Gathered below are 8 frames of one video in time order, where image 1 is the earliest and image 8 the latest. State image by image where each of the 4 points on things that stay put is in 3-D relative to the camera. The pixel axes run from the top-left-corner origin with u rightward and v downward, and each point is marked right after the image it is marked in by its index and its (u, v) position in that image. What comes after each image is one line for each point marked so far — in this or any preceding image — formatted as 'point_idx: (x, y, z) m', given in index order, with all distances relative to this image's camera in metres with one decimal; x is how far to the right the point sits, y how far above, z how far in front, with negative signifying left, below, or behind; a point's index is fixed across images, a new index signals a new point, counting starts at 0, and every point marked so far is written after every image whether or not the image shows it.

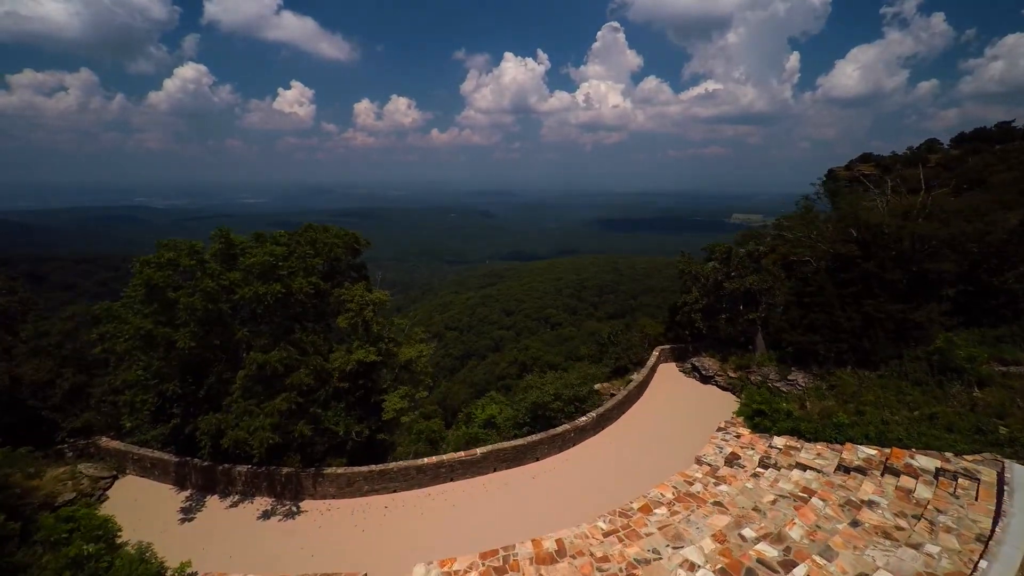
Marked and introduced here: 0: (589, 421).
0: (+2.0, -3.5, +11.5) m
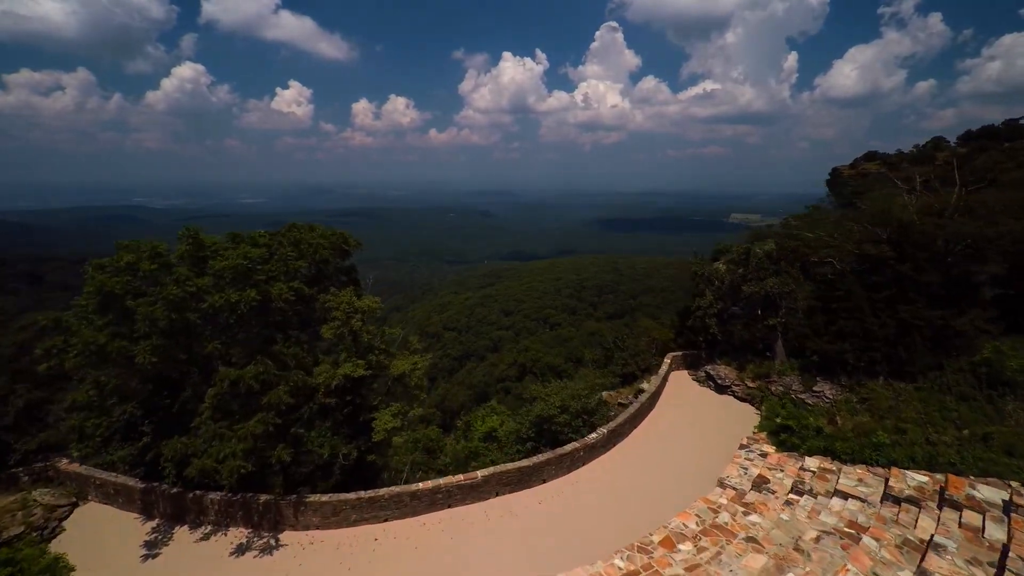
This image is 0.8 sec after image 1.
0: (+2.1, -3.6, +10.5) m
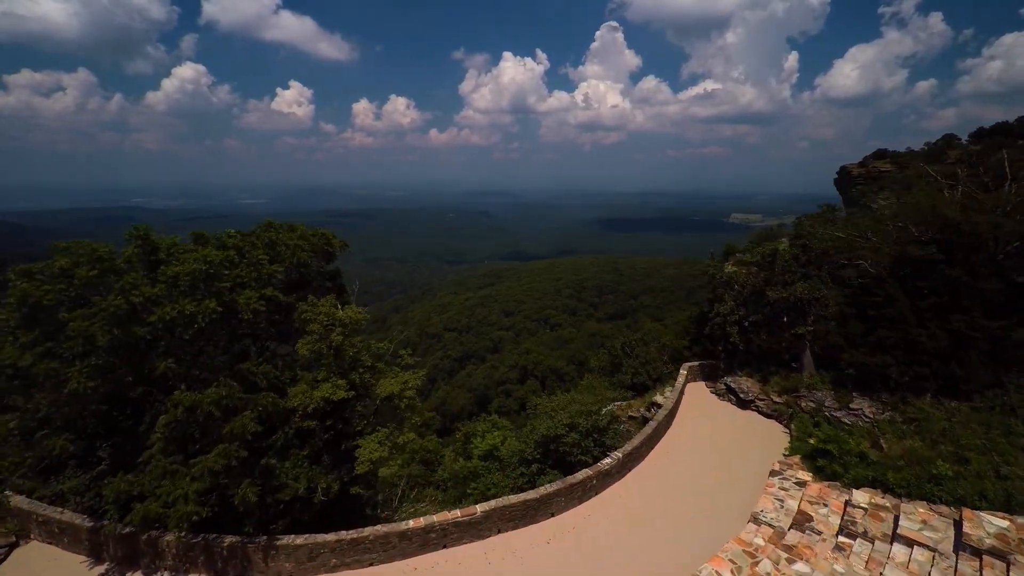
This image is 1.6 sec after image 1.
0: (+2.2, -3.8, +9.4) m
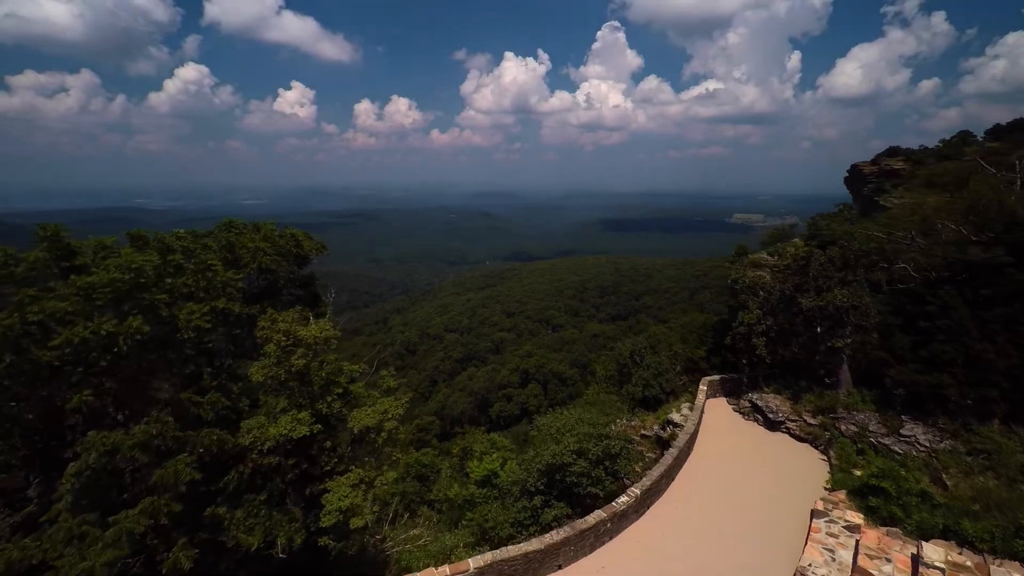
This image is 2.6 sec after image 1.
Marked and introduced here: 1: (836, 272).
0: (+2.2, -3.9, +8.1) m
1: (+8.1, +0.4, +10.9) m
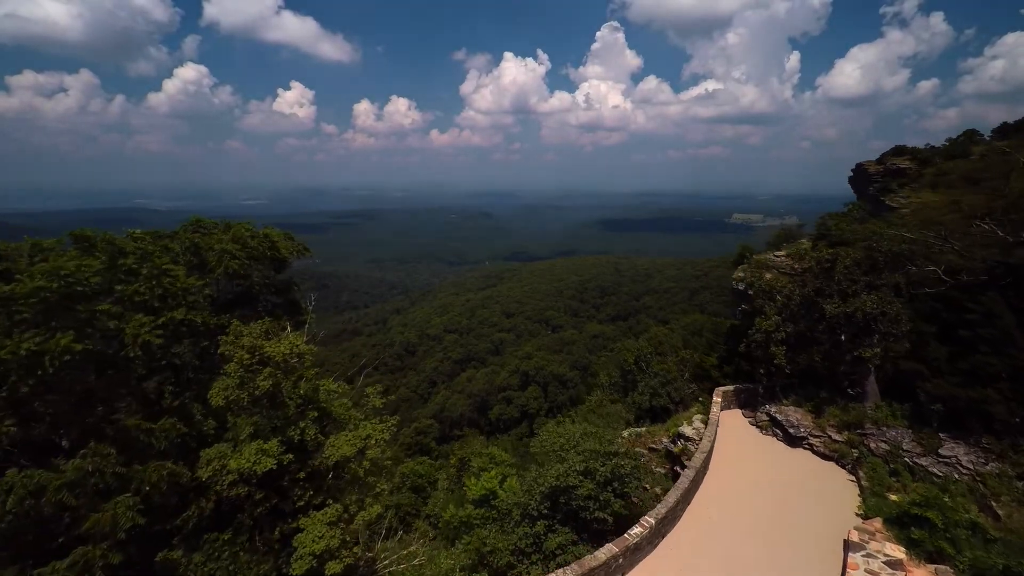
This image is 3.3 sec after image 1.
0: (+2.2, -4.1, +7.3) m
1: (+8.1, +0.3, +10.1) m
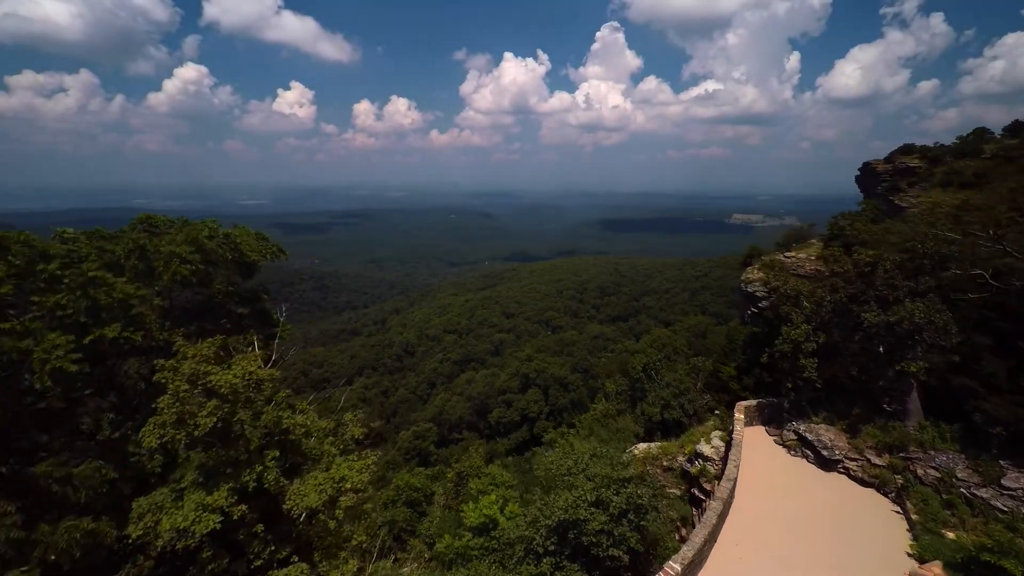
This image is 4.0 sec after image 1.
0: (+2.3, -4.2, +6.2) m
1: (+8.2, +0.1, +9.1) m
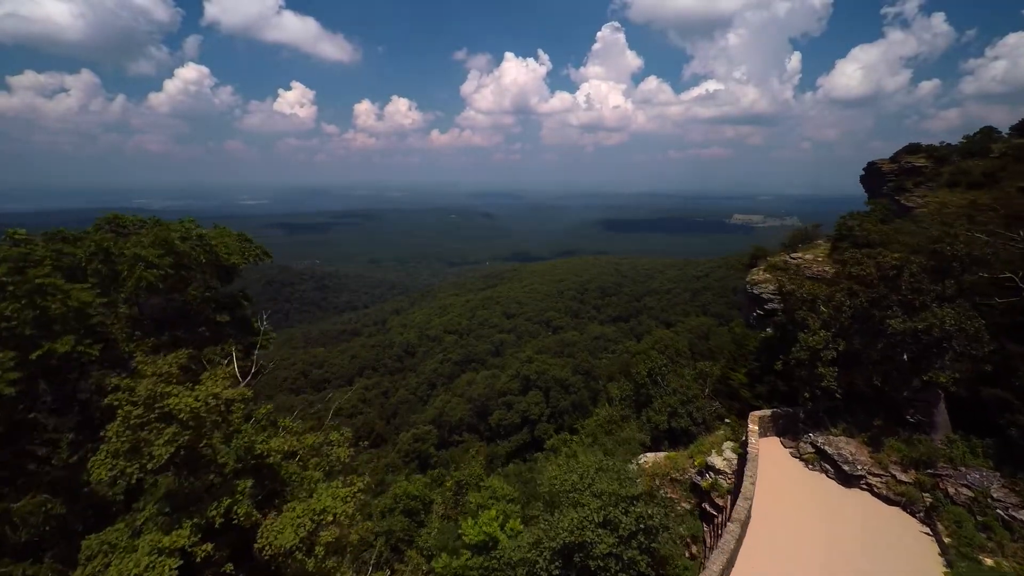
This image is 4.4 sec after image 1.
0: (+2.3, -4.3, +5.7) m
1: (+8.2, +0.1, +8.5) m
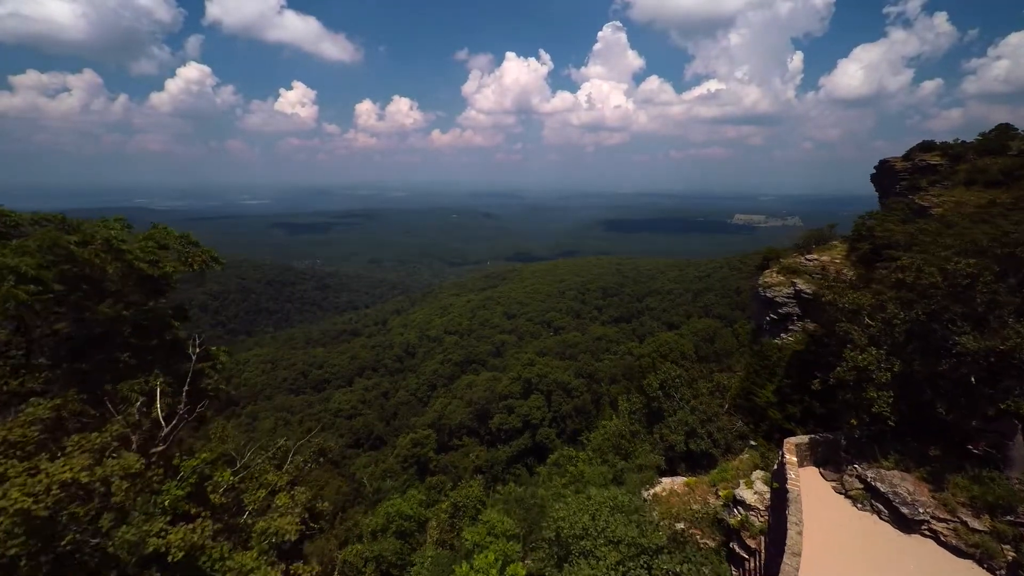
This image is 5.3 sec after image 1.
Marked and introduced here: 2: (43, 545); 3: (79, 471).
0: (+2.3, -4.4, +4.5) m
1: (+8.2, -0.1, +7.3) m
2: (-2.9, -1.5, +2.9) m
3: (-2.9, -1.1, +3.1) m
